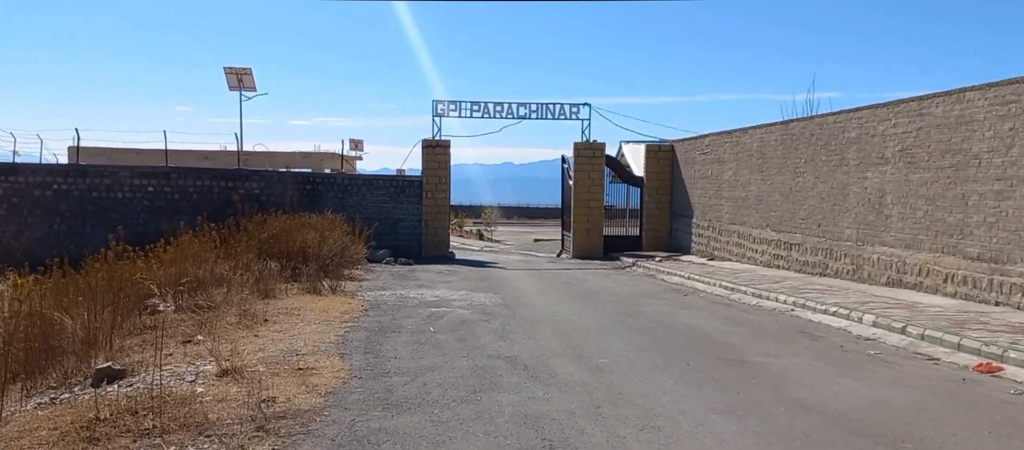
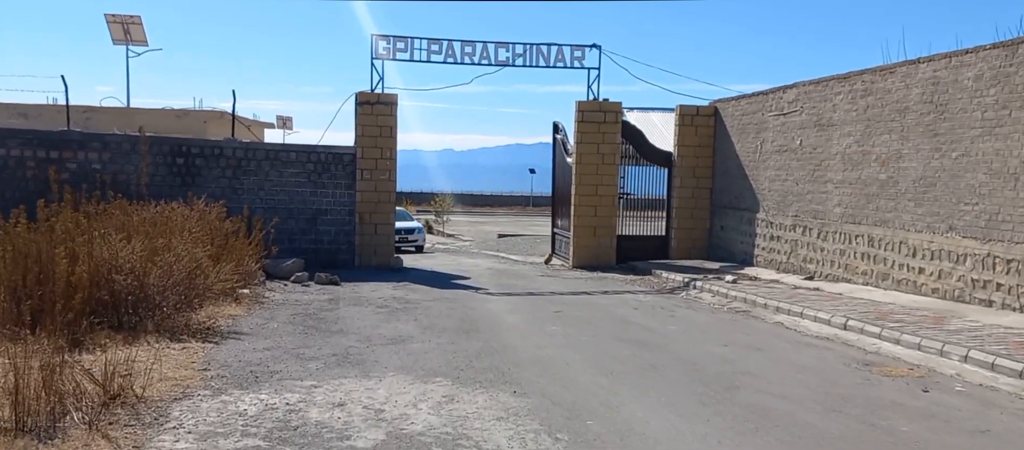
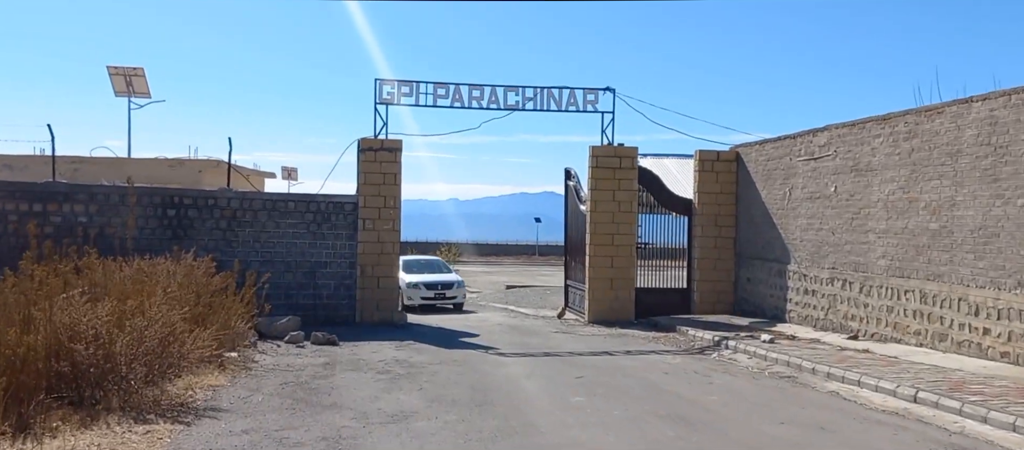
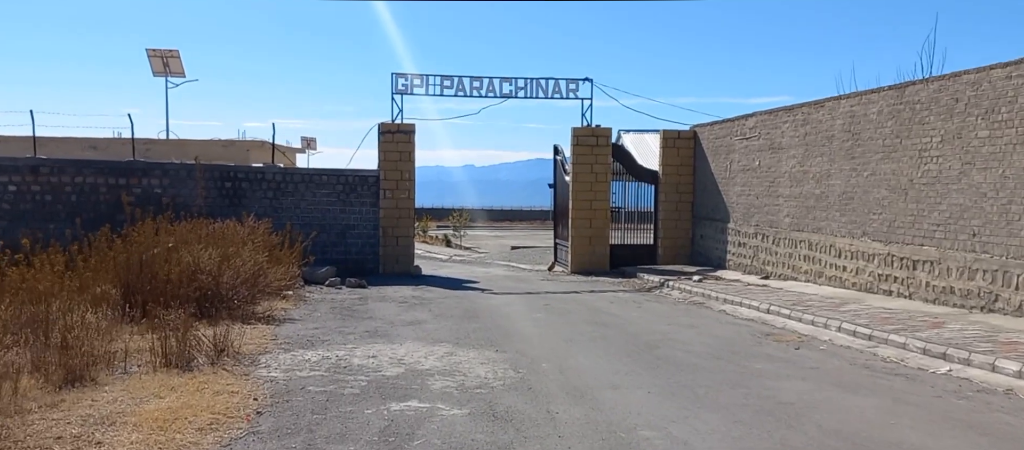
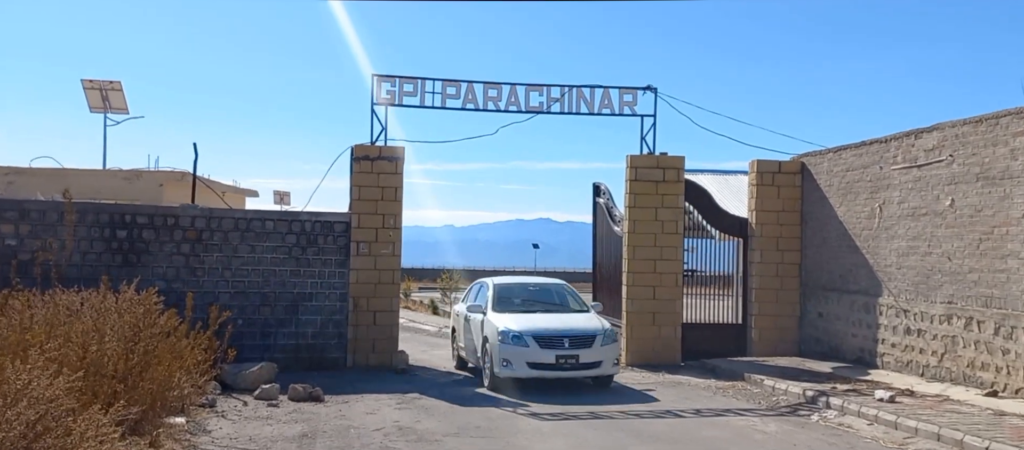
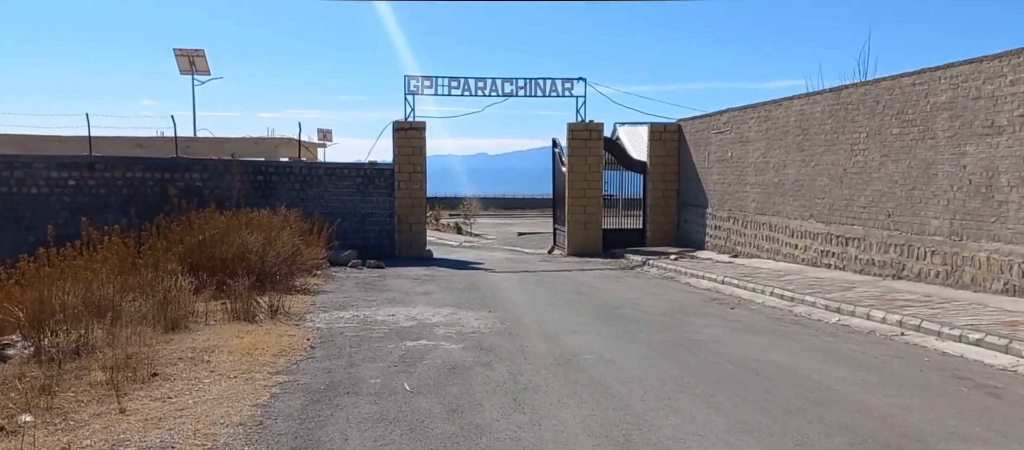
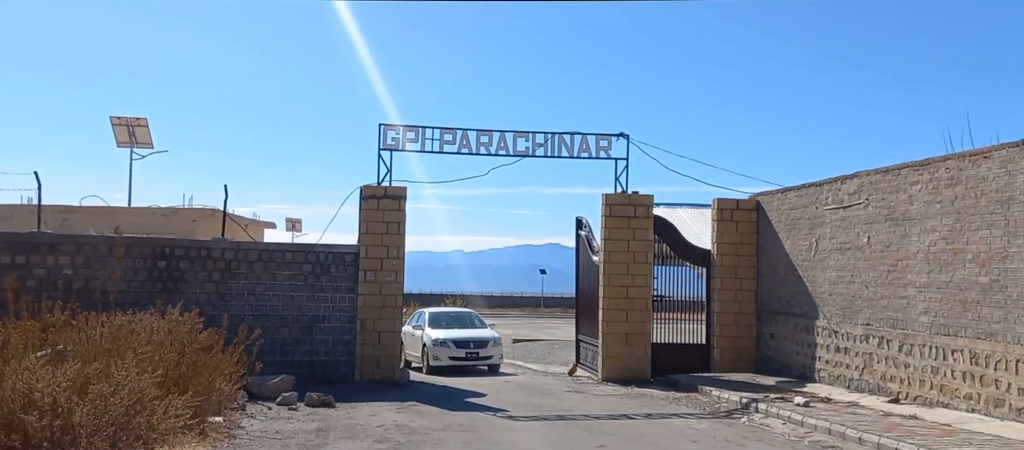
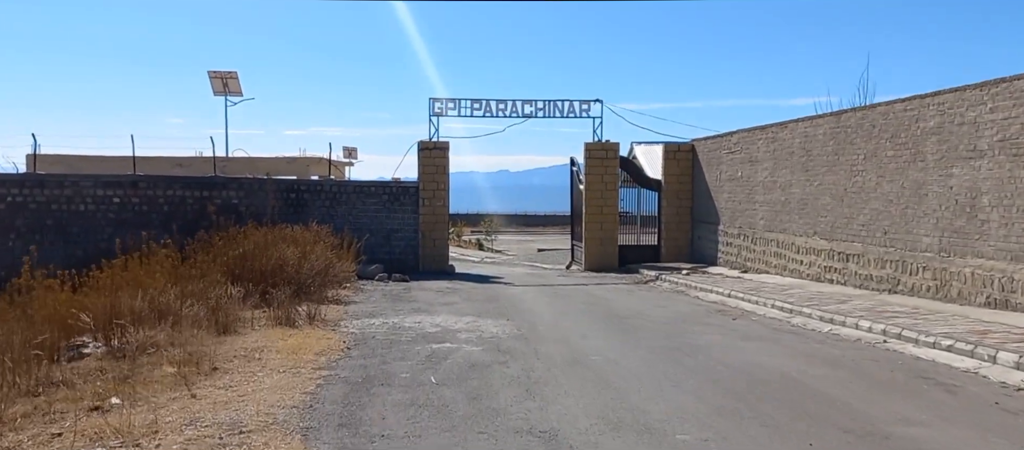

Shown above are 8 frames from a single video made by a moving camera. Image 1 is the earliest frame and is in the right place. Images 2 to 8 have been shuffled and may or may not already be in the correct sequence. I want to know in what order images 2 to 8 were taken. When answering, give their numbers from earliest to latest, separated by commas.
8, 6, 4, 2, 3, 7, 5
